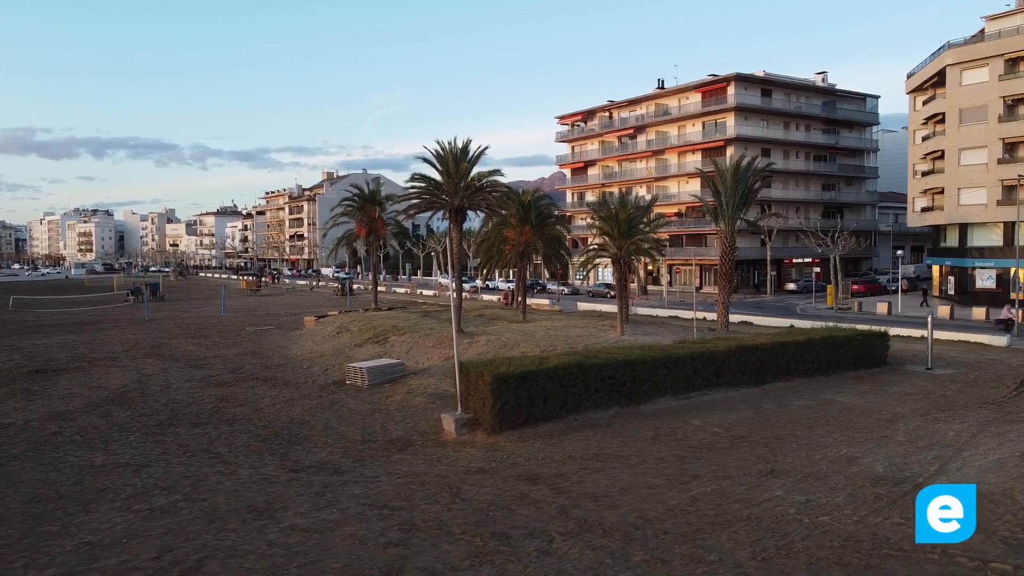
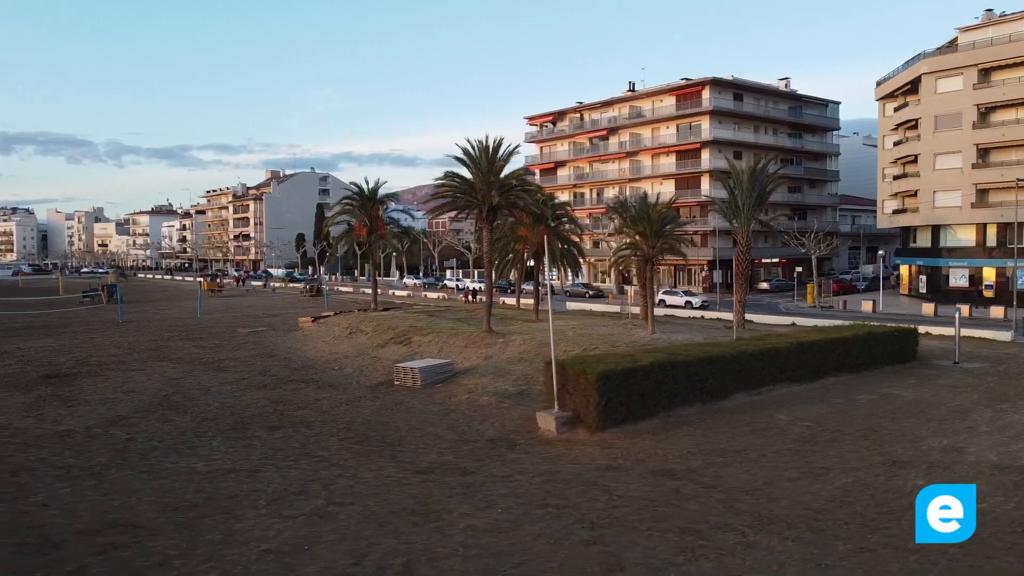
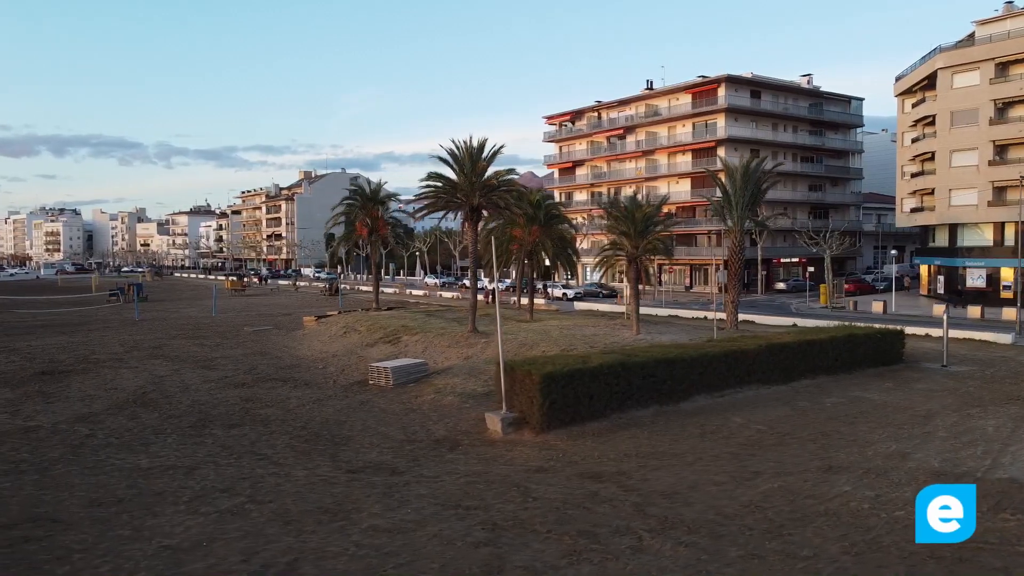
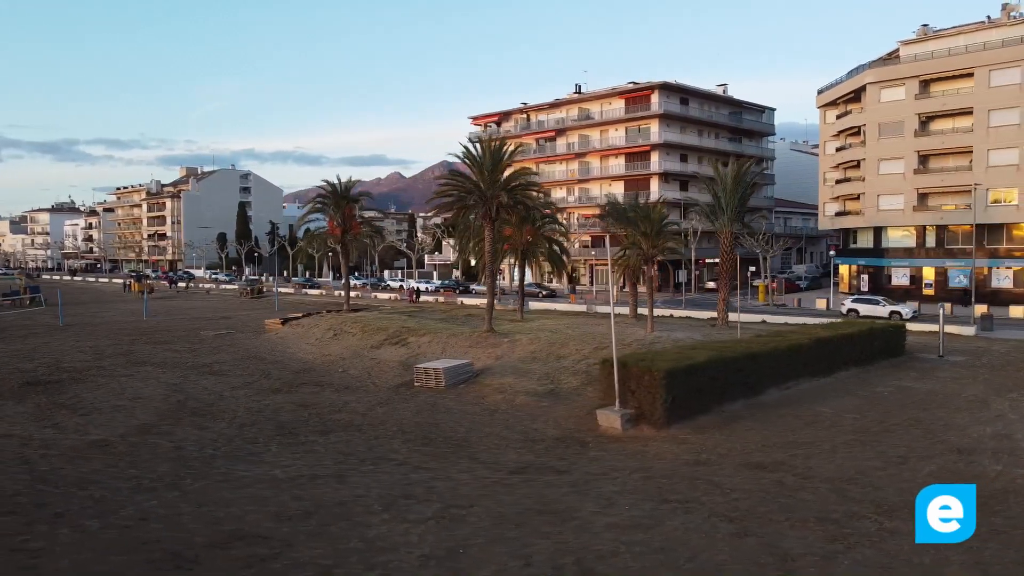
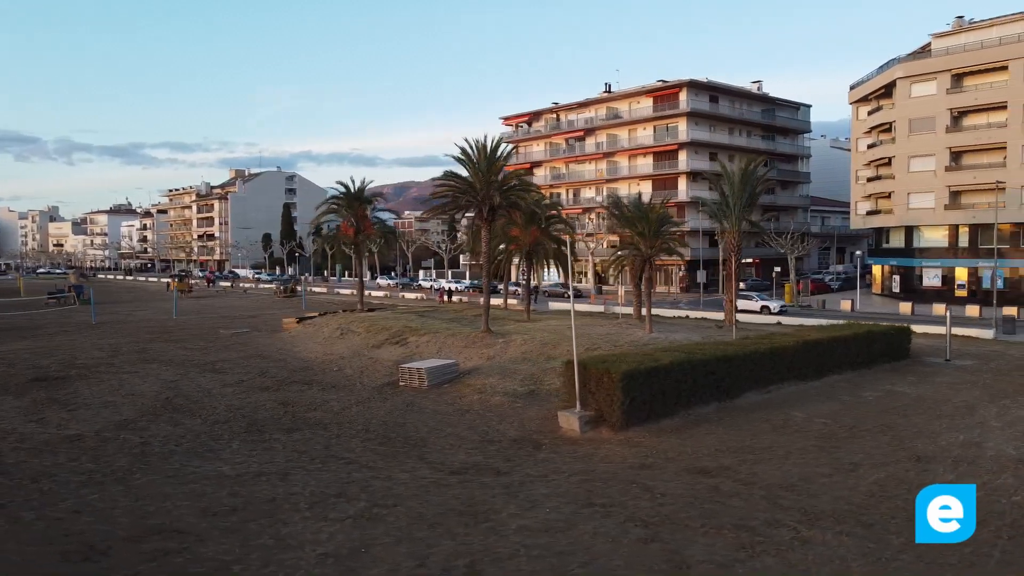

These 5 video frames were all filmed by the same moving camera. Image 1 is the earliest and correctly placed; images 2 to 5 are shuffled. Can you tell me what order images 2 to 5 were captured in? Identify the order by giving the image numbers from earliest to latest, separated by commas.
3, 2, 5, 4
